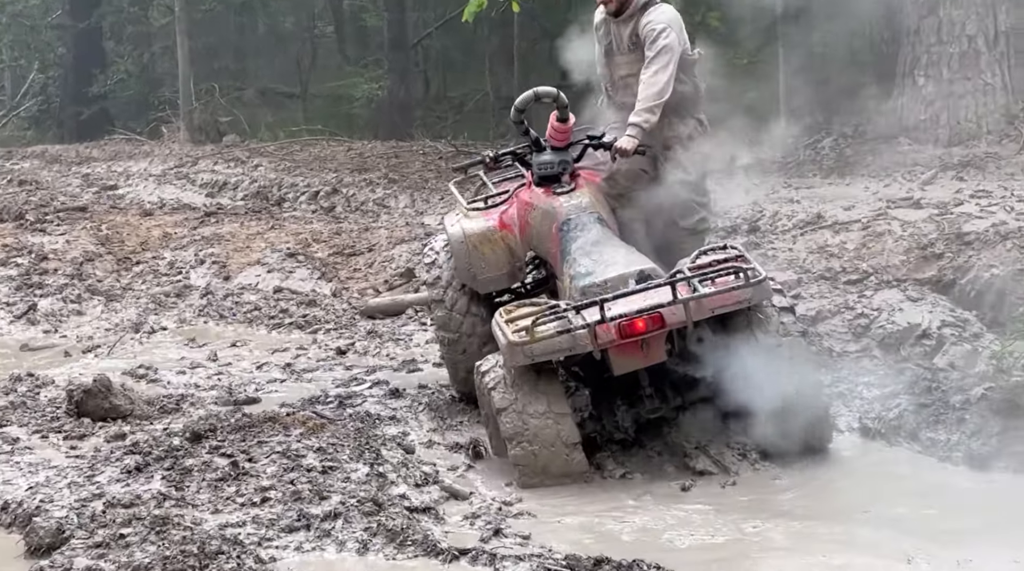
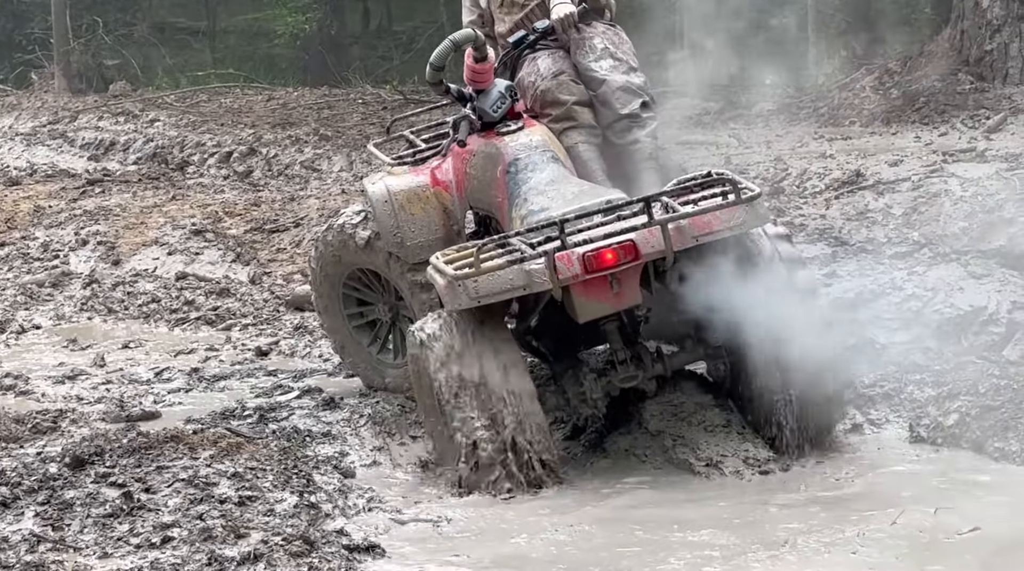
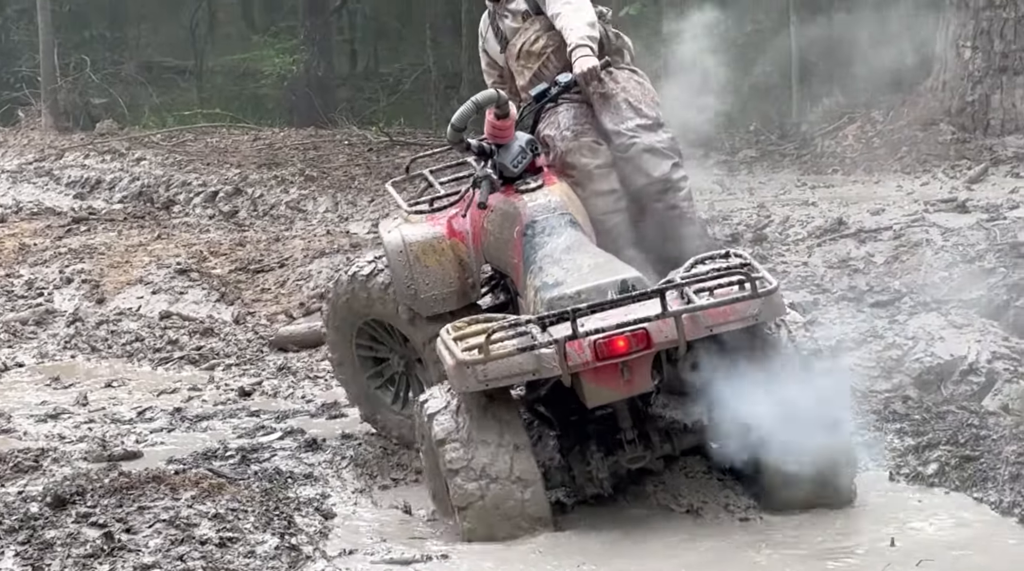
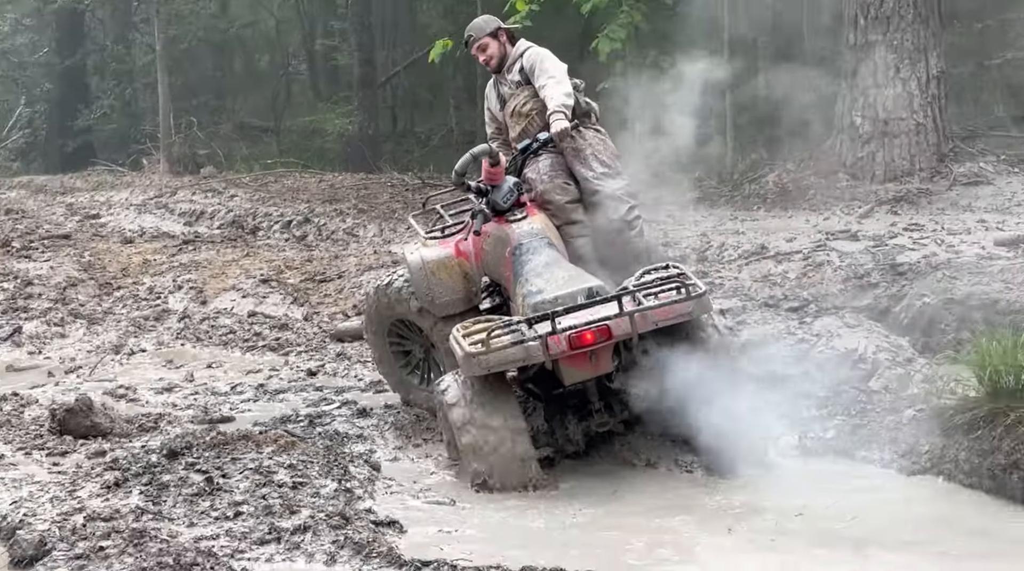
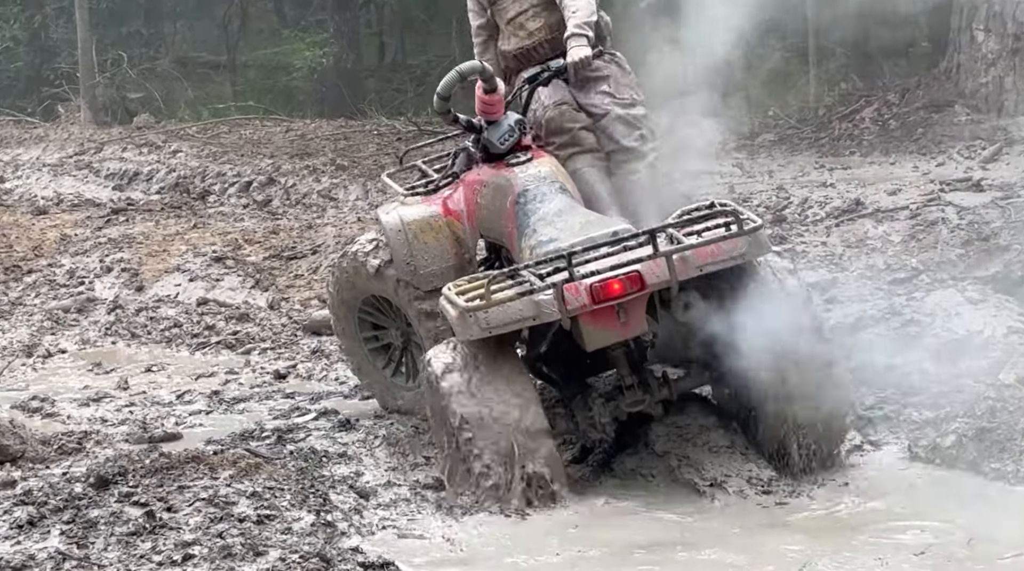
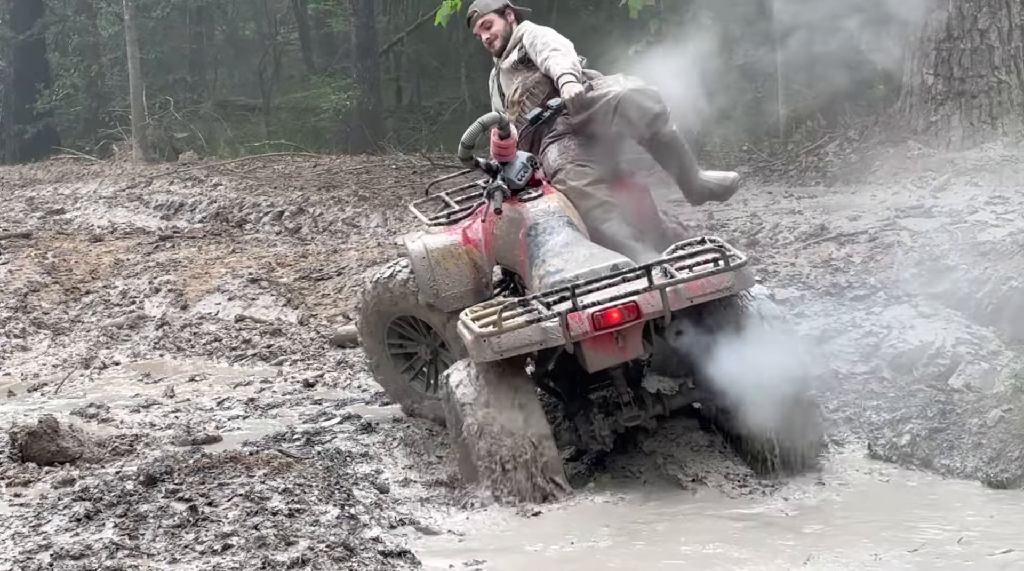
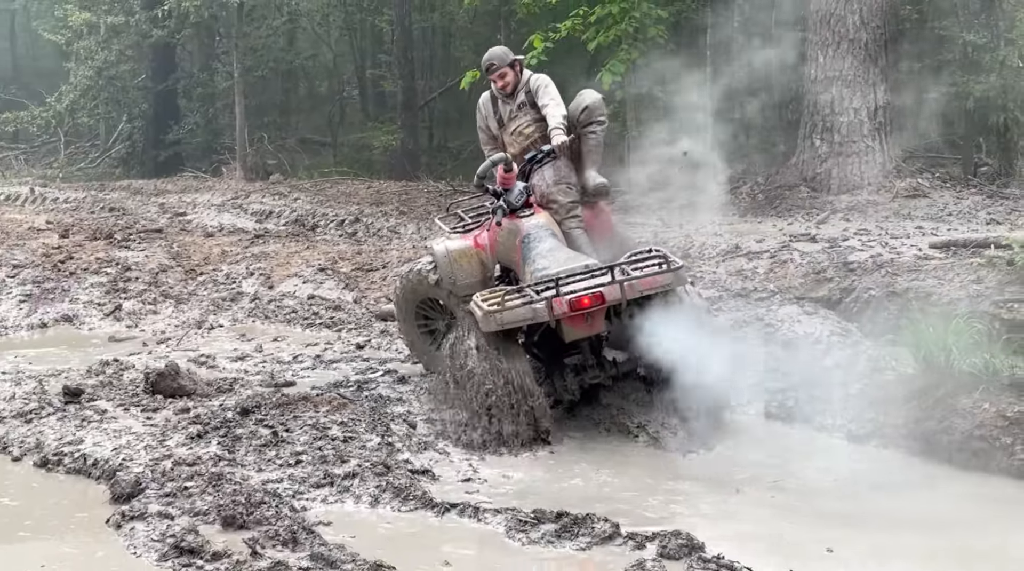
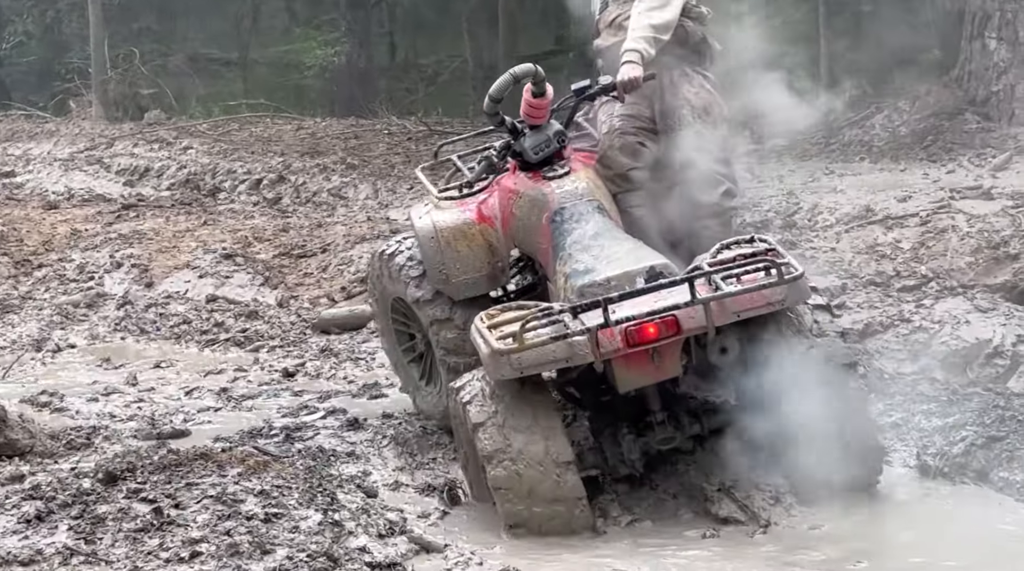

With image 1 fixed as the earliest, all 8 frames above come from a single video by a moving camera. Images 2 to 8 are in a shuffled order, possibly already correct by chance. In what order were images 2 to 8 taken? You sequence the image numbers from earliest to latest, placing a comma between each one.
8, 6, 5, 2, 3, 4, 7
